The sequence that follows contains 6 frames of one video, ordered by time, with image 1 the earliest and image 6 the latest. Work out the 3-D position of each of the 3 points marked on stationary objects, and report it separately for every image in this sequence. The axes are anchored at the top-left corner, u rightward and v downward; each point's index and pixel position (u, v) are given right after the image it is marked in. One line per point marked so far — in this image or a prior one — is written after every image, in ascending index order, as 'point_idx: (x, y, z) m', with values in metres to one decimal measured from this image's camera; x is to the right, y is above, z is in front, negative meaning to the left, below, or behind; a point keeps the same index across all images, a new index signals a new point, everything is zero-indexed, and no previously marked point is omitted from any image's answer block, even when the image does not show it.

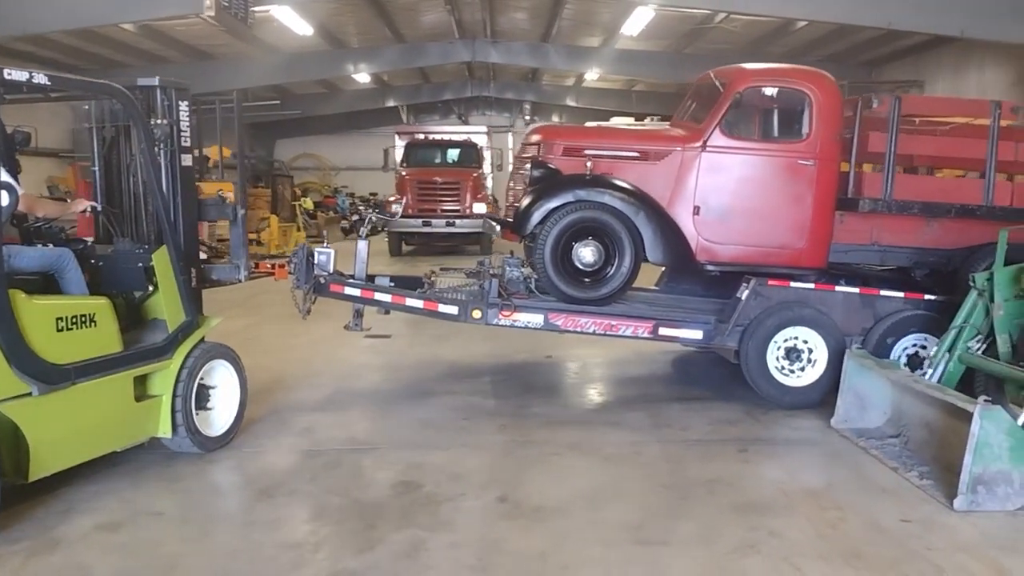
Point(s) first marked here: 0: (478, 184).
0: (-0.7, +2.0, +17.8) m
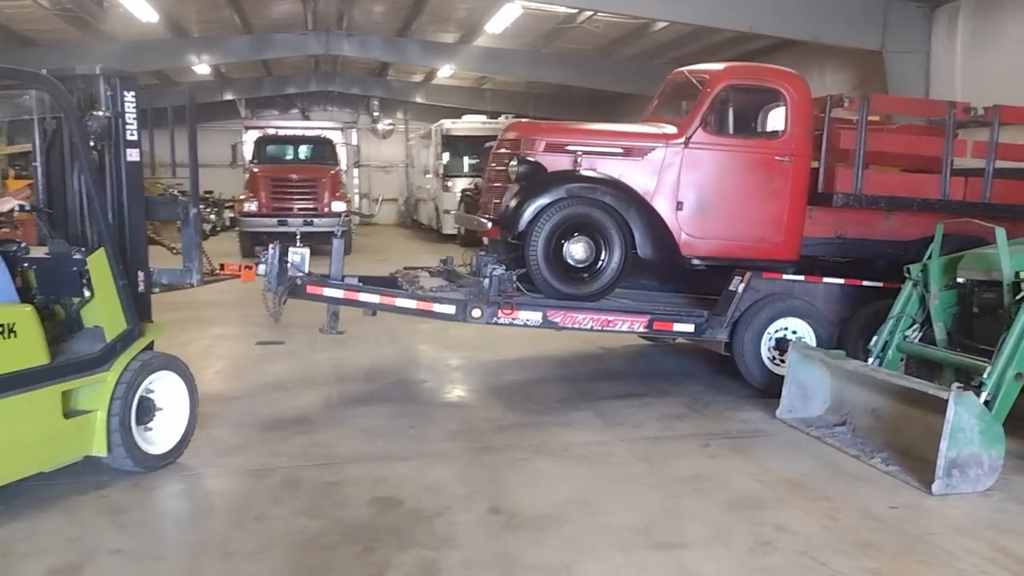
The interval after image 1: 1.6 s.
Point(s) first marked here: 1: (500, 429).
0: (-3.2, +1.9, +17.2) m
1: (-0.1, -0.8, +5.5) m
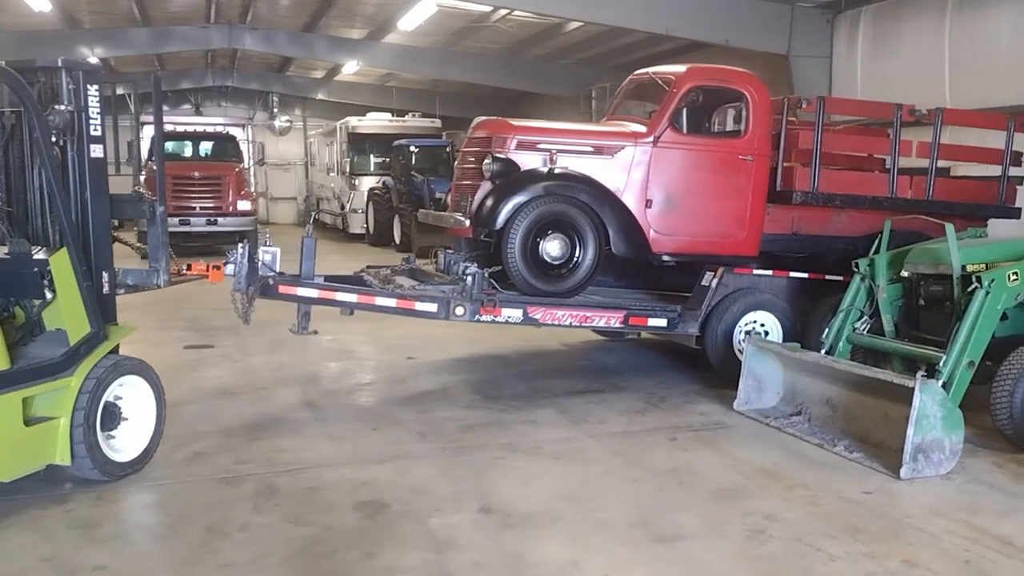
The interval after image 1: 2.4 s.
0: (-4.8, +1.9, +16.8) m
1: (-0.3, -0.8, +5.4) m
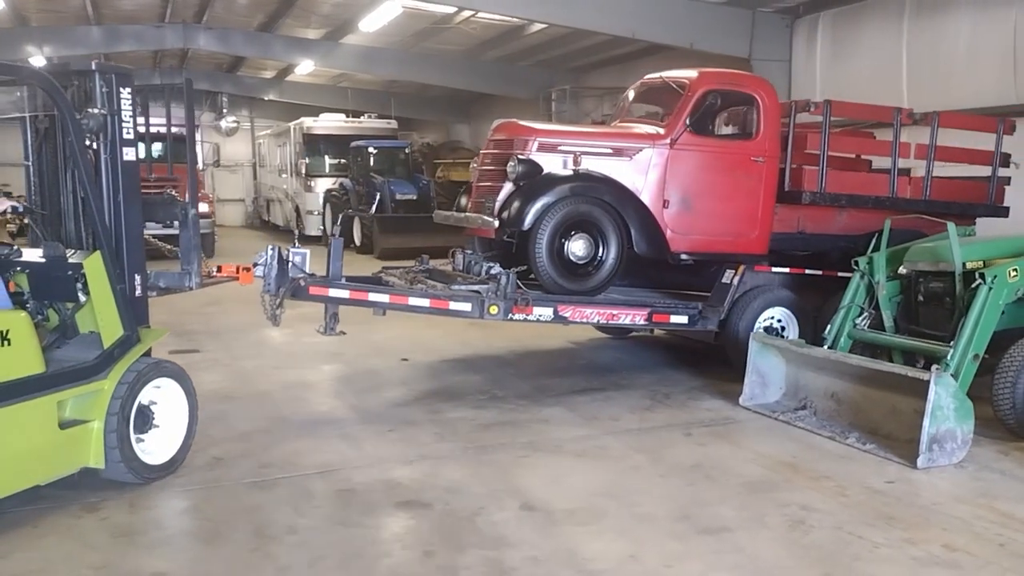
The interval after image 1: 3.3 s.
0: (-5.4, +1.9, +16.5) m
1: (-0.2, -0.8, +5.5) m
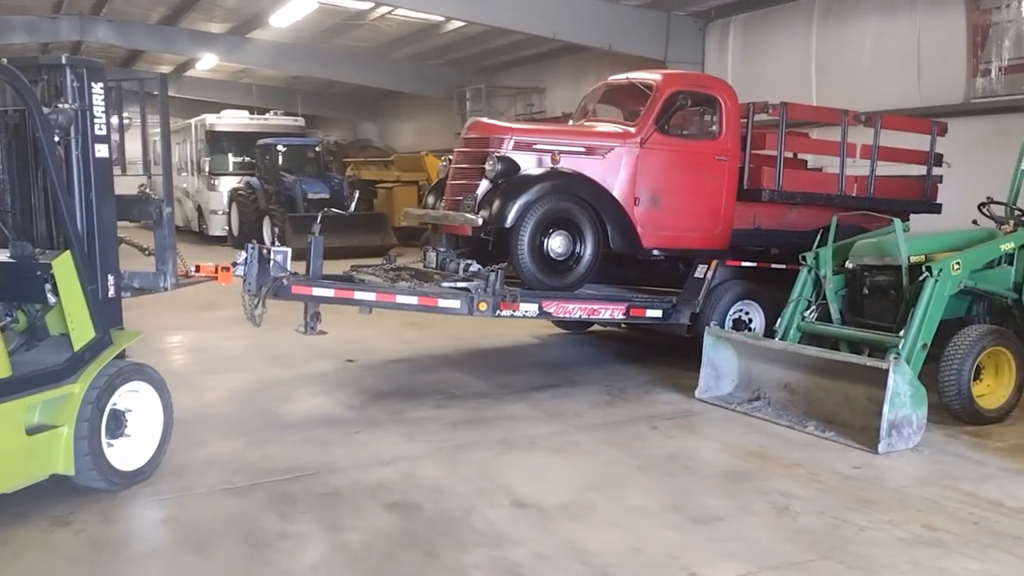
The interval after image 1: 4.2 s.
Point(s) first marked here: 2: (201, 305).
0: (-6.8, +1.8, +15.8) m
1: (-0.4, -0.8, +5.4) m
2: (-3.4, -0.2, +10.2) m
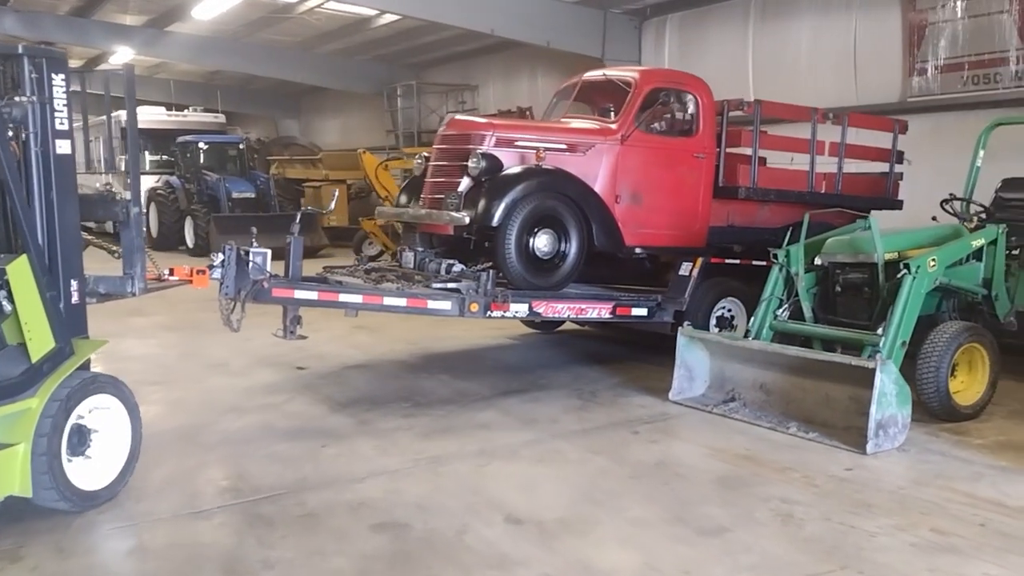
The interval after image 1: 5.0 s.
0: (-7.9, +1.7, +14.9) m
1: (-0.5, -0.8, +5.2) m
2: (-3.9, -0.2, +9.6) m
